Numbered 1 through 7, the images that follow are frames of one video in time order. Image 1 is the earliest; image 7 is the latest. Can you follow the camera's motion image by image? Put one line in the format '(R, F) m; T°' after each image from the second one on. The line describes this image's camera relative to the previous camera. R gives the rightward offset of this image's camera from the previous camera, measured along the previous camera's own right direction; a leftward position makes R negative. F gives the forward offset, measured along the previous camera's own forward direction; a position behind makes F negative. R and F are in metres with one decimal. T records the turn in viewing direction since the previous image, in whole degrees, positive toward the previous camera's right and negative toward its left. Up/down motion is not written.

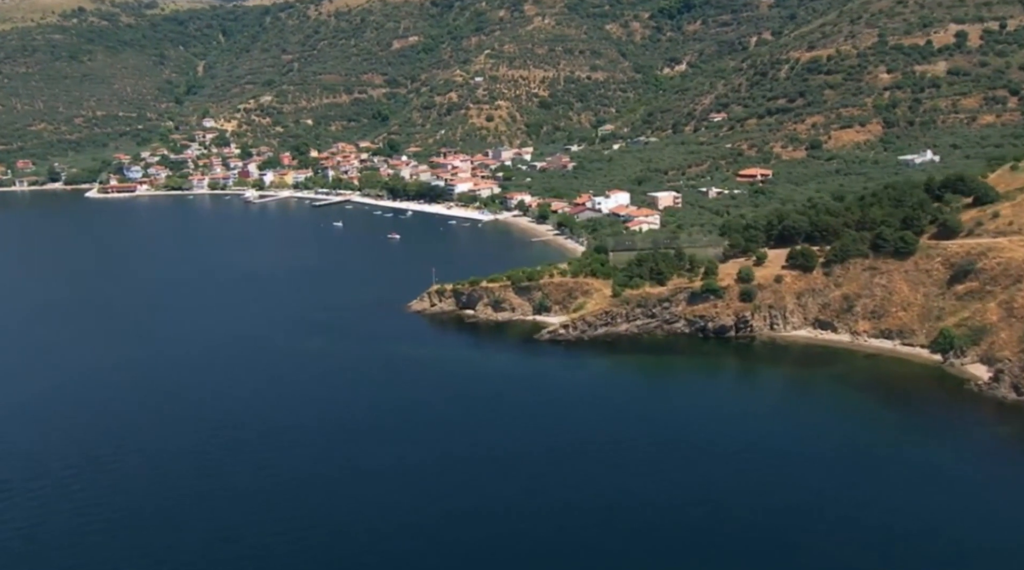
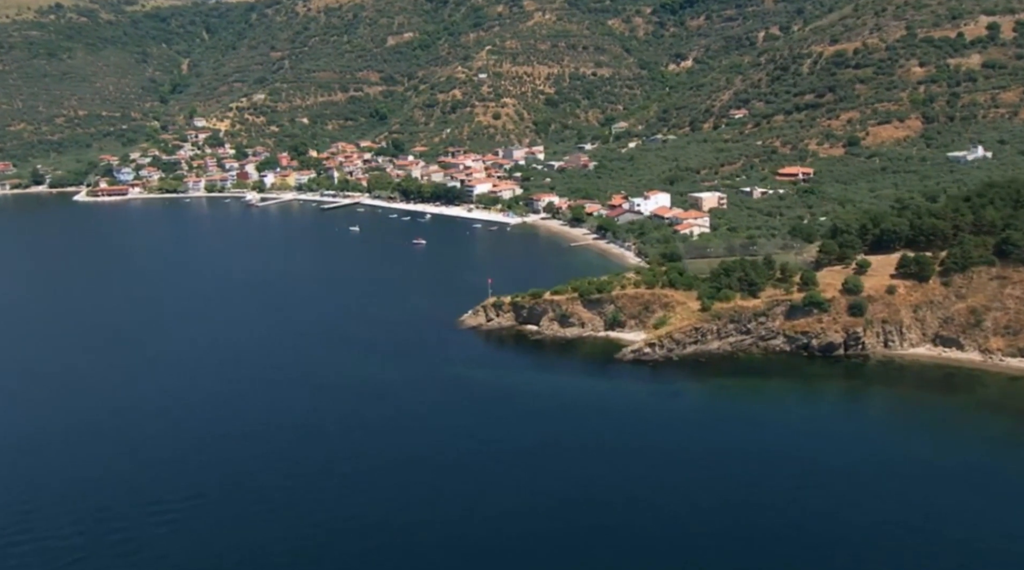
(-3.0, +3.9) m; +1°
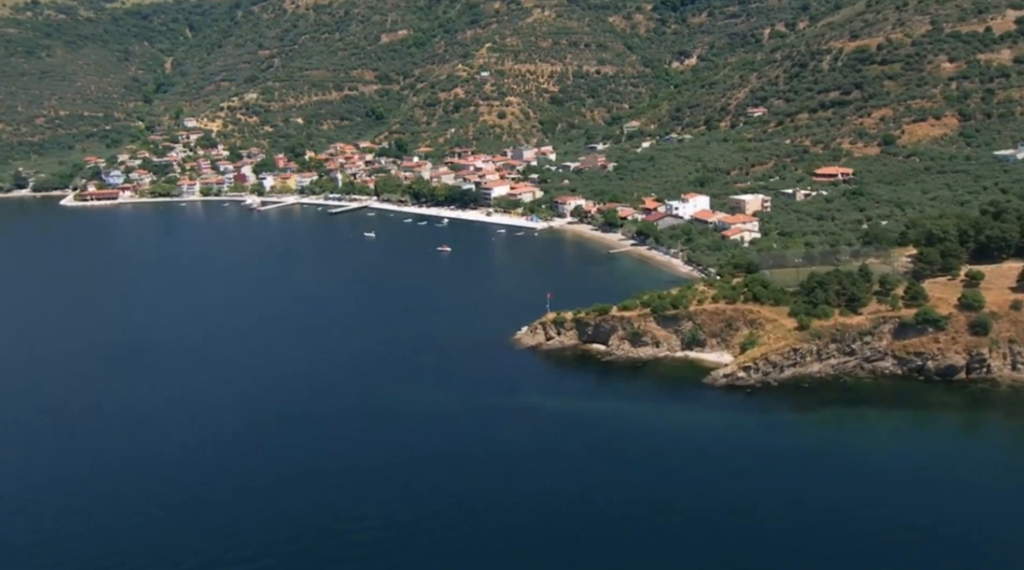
(-2.6, +3.5) m; +1°
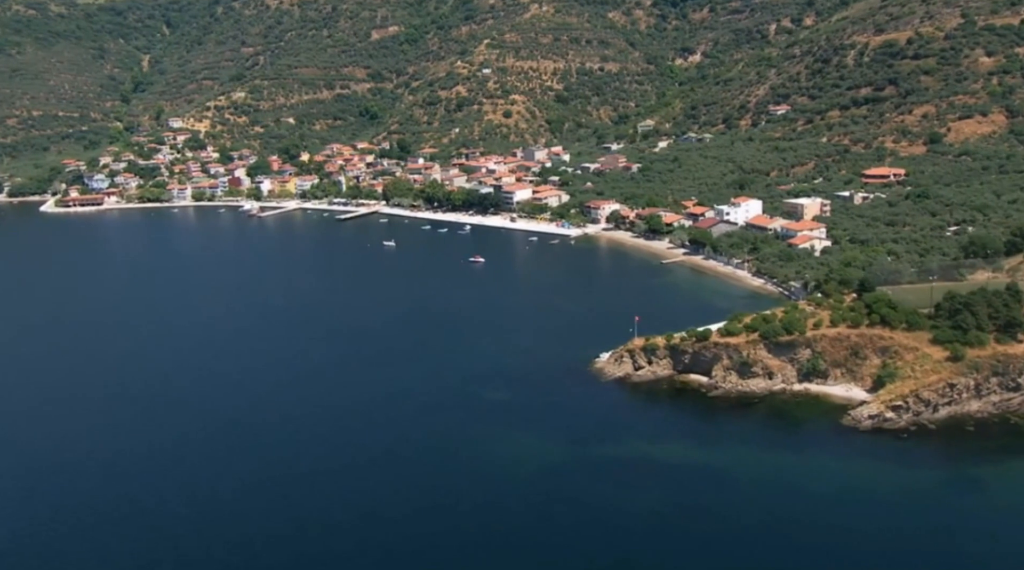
(-3.0, +4.3) m; +2°
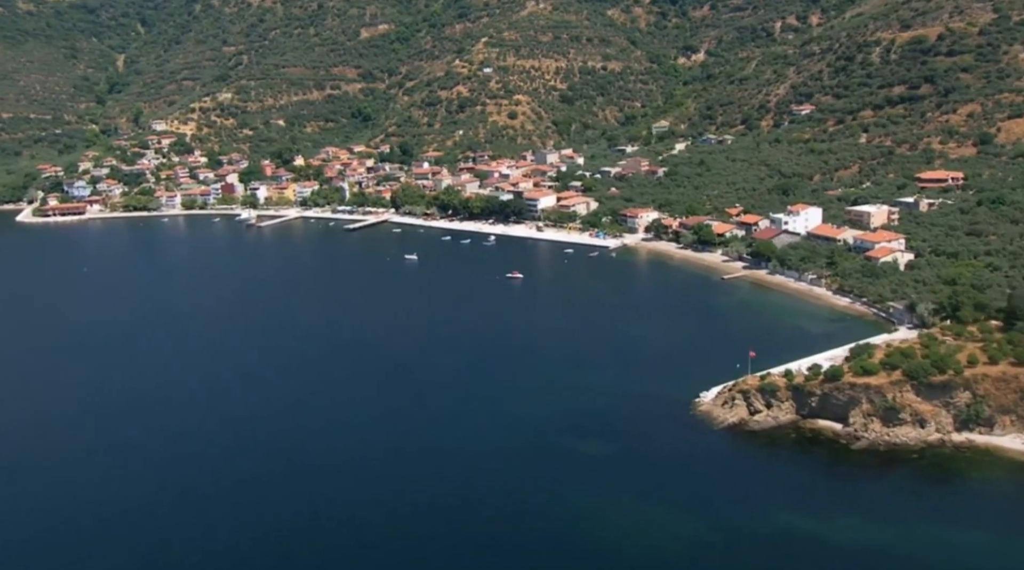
(-2.7, +4.3) m; +2°
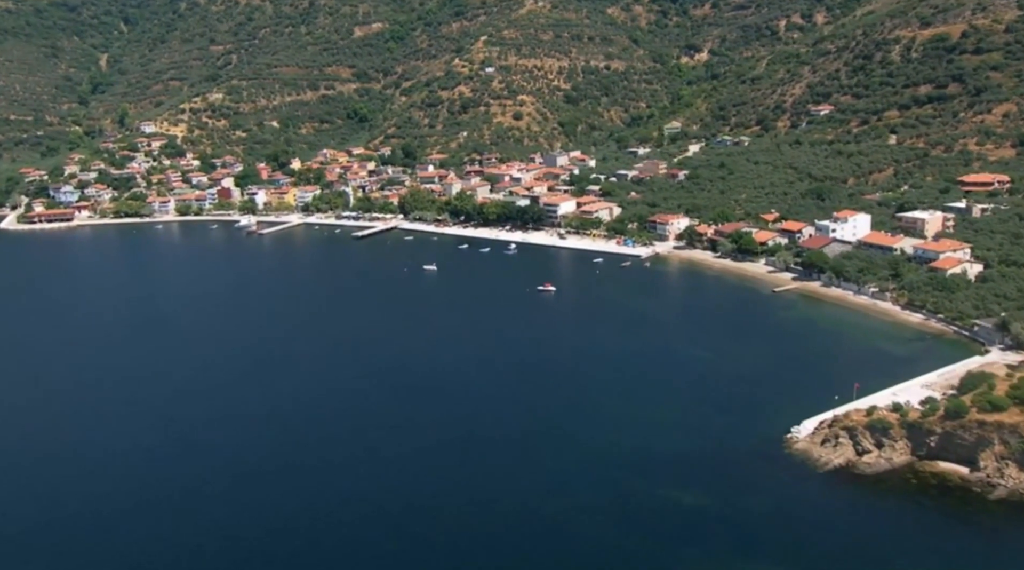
(-1.9, +2.9) m; +1°
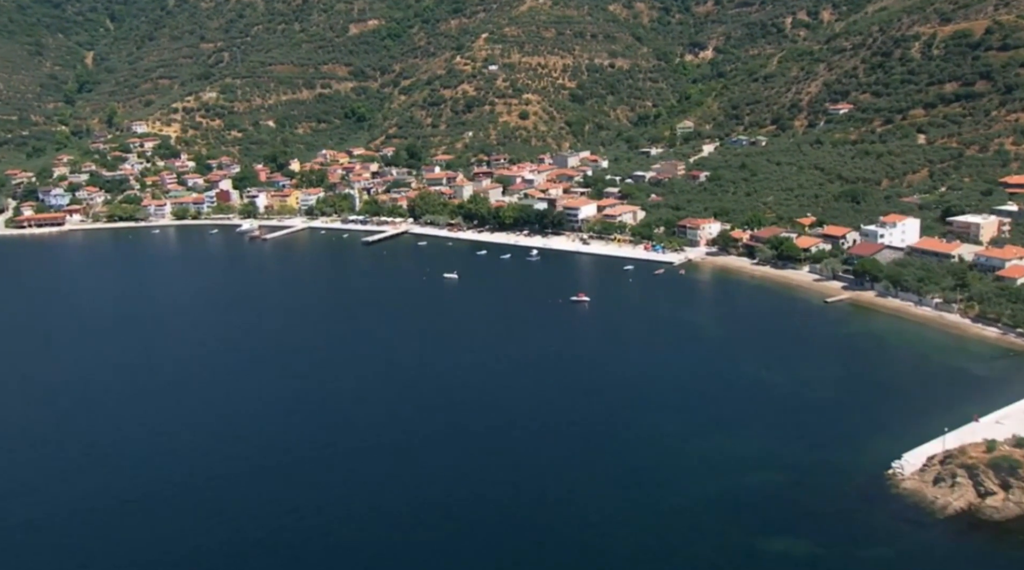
(-1.6, +2.5) m; +1°
